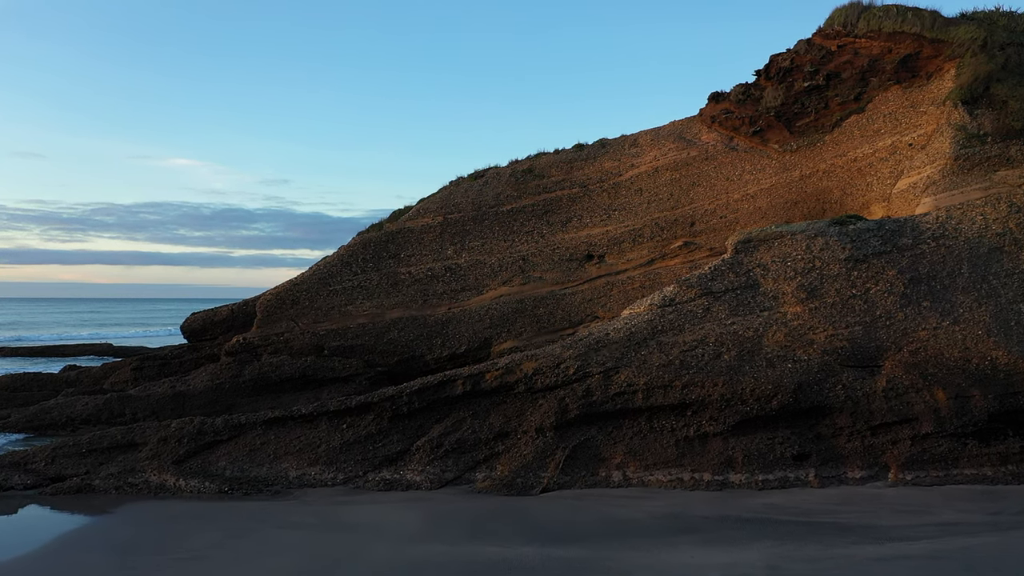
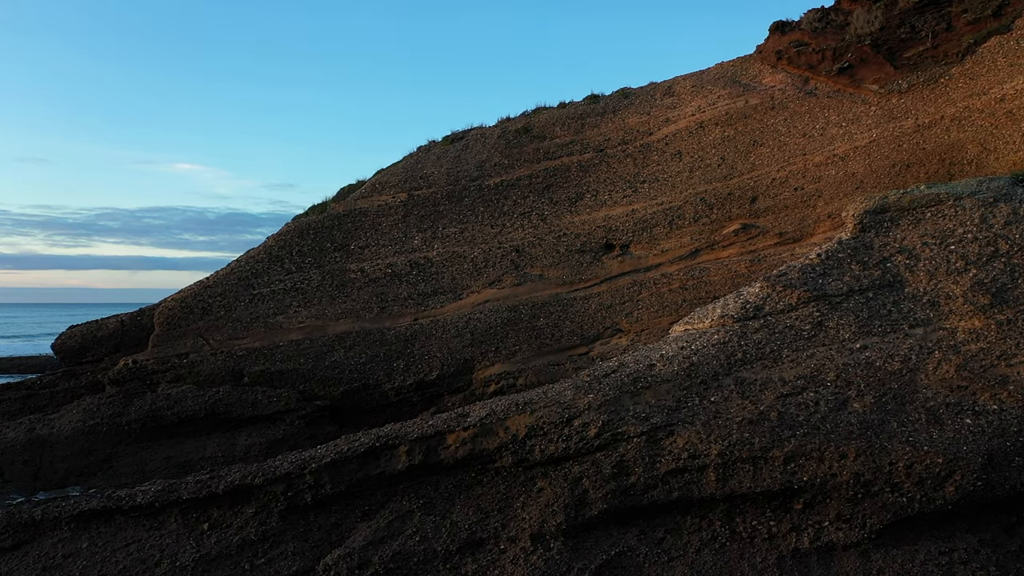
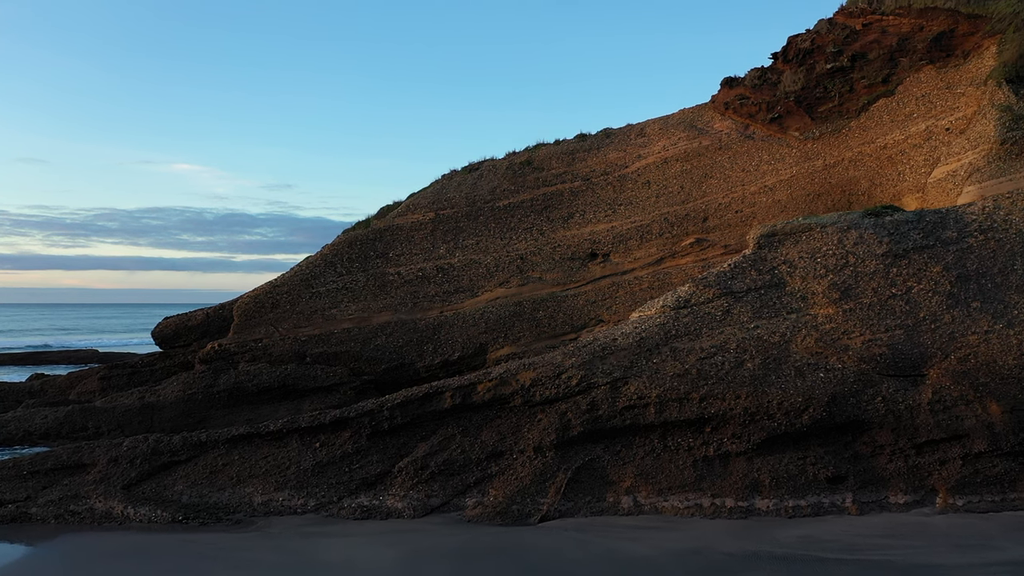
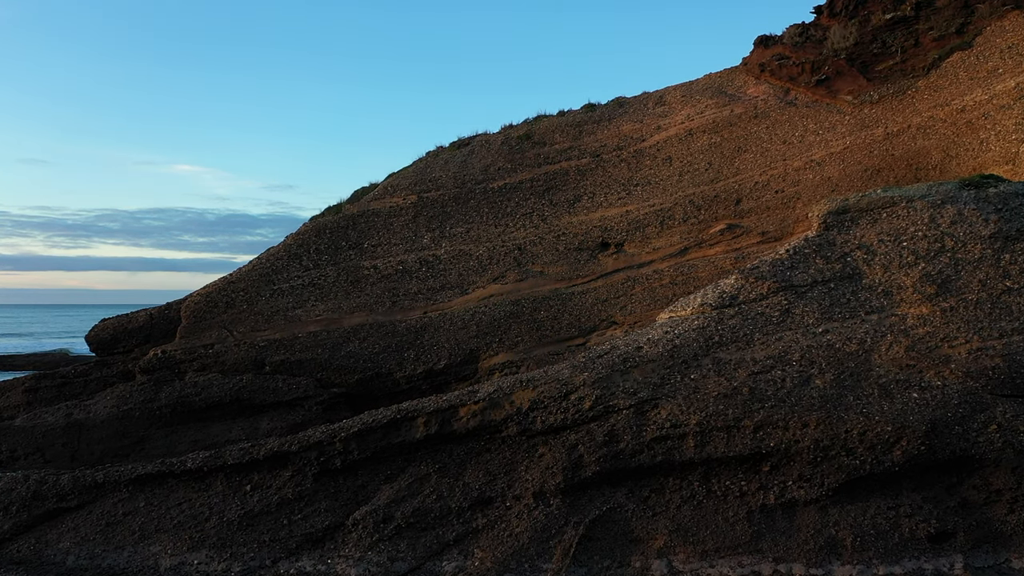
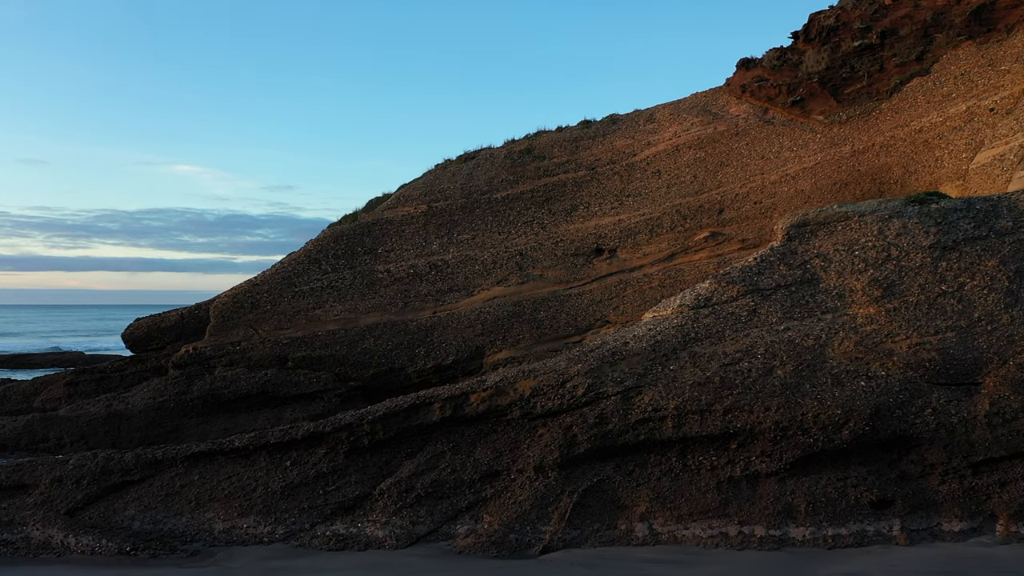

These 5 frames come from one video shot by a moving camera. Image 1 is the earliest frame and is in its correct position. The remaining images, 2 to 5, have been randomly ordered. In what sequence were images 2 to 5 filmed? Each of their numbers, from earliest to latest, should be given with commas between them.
3, 5, 4, 2
